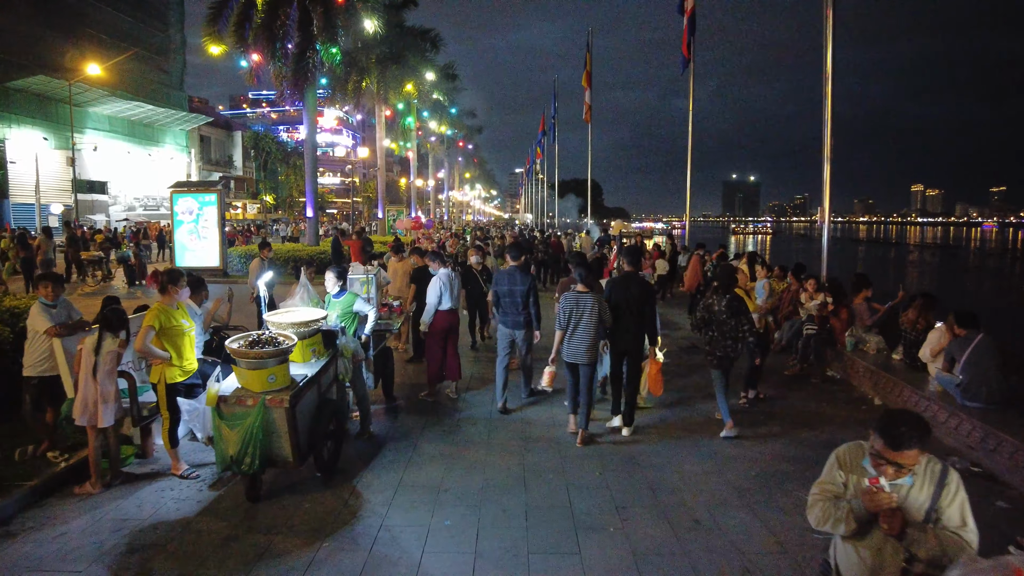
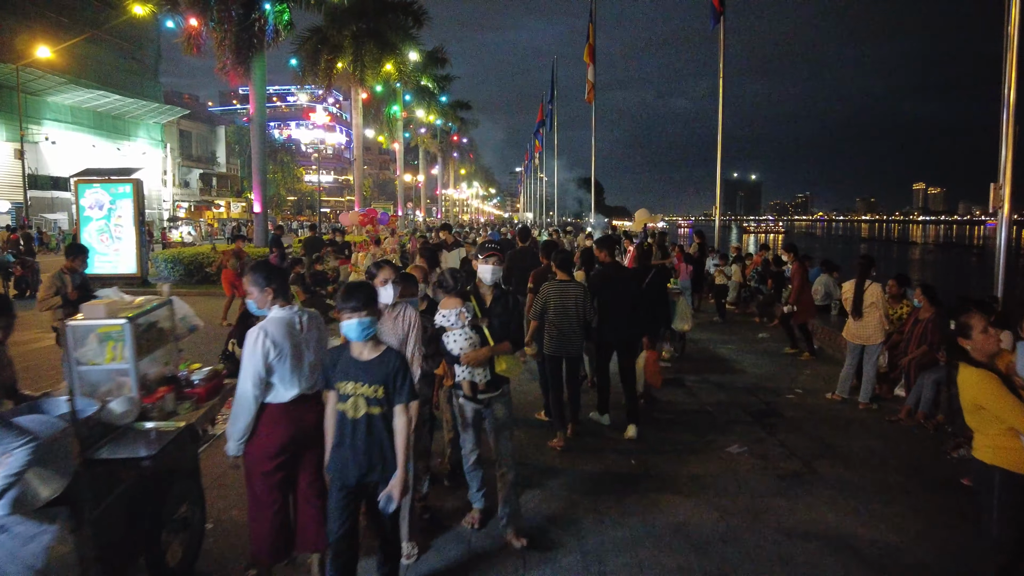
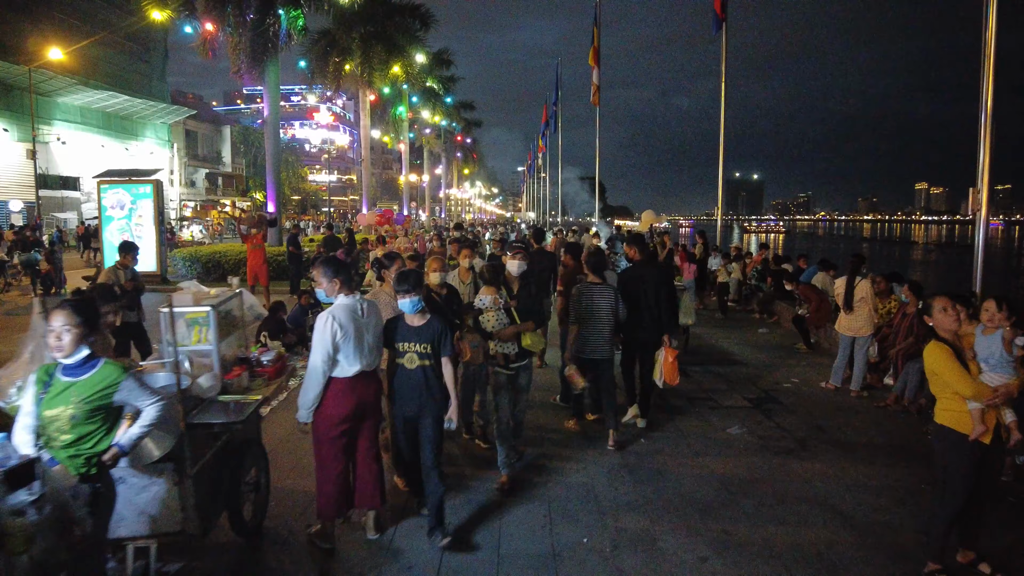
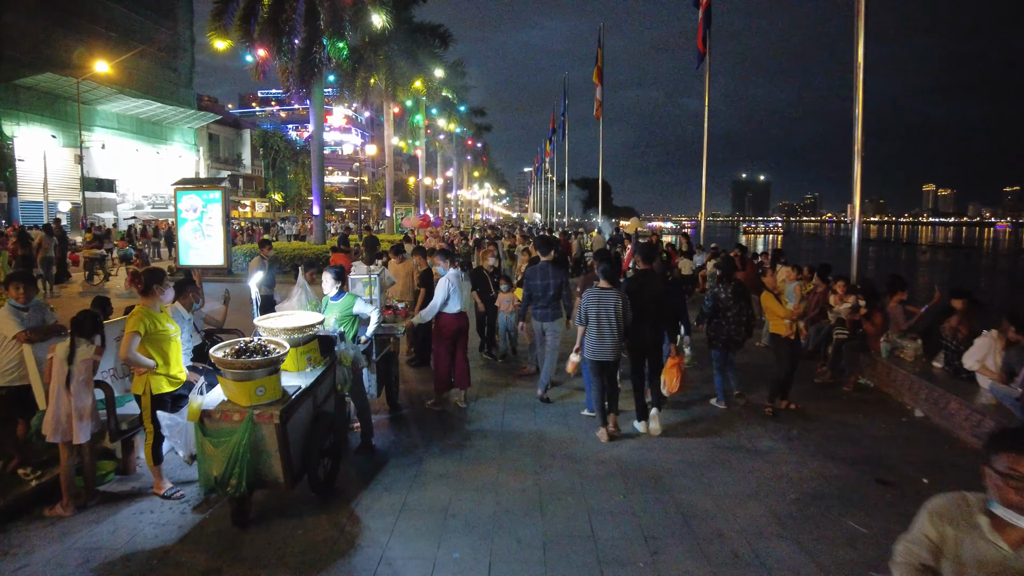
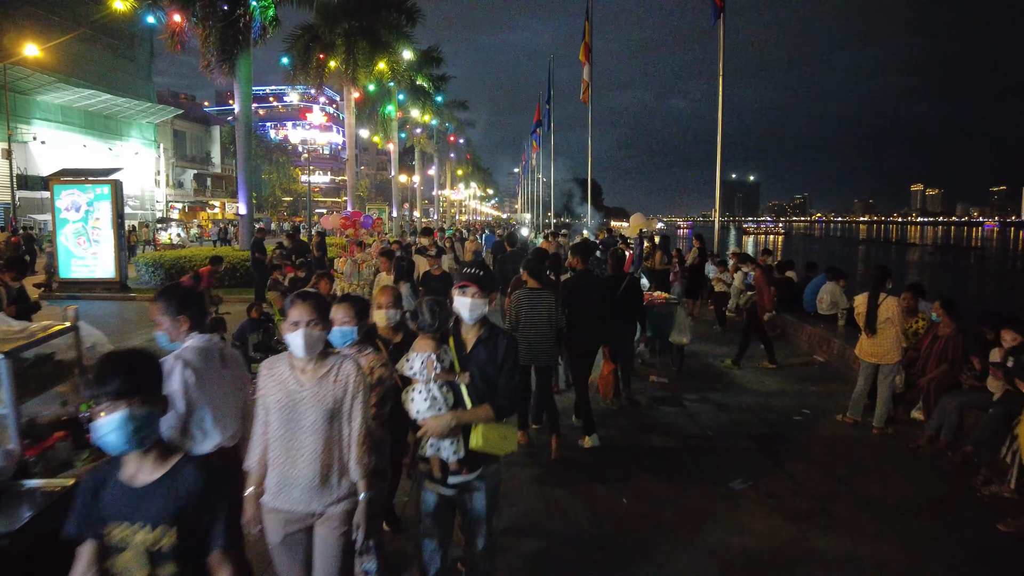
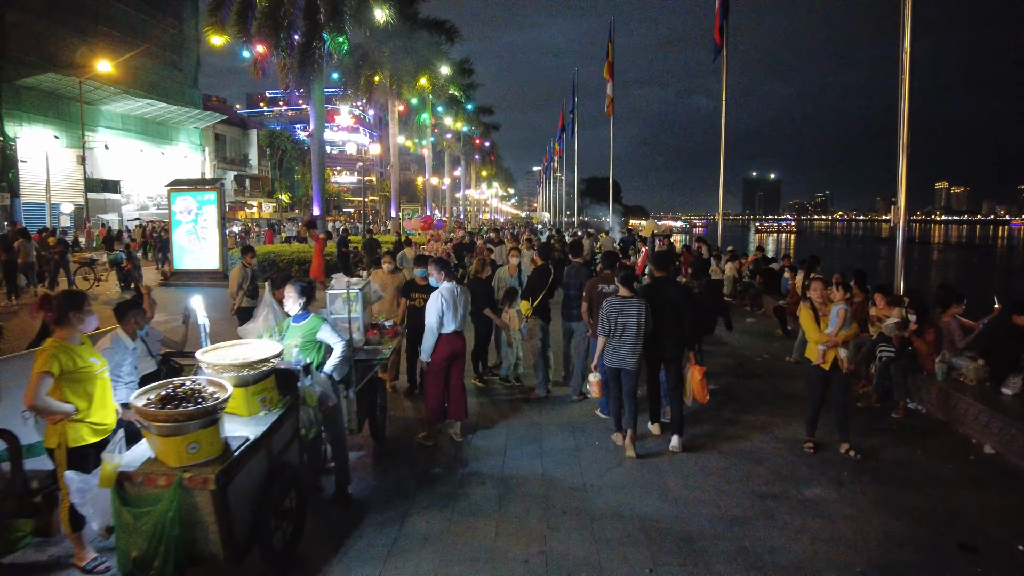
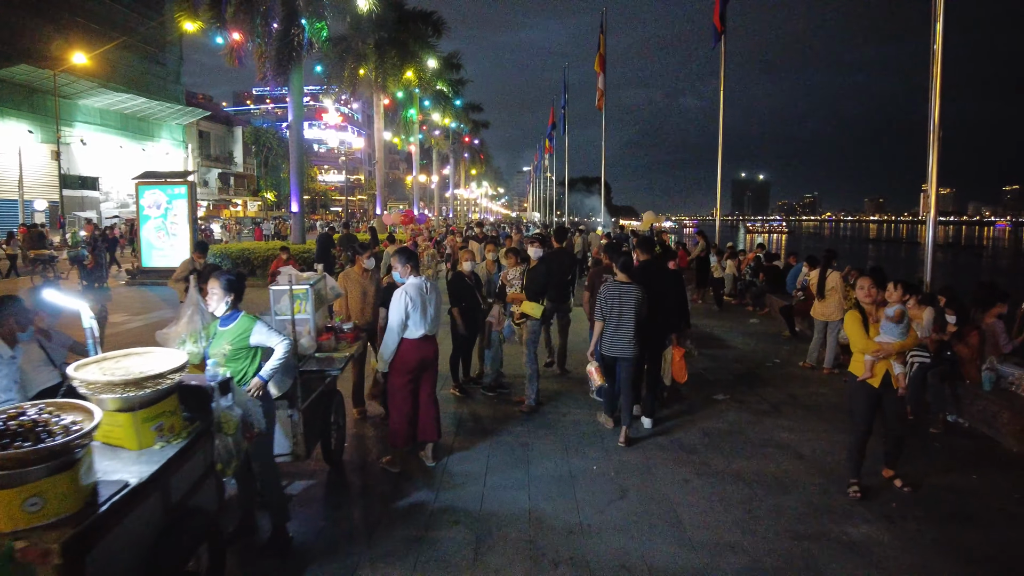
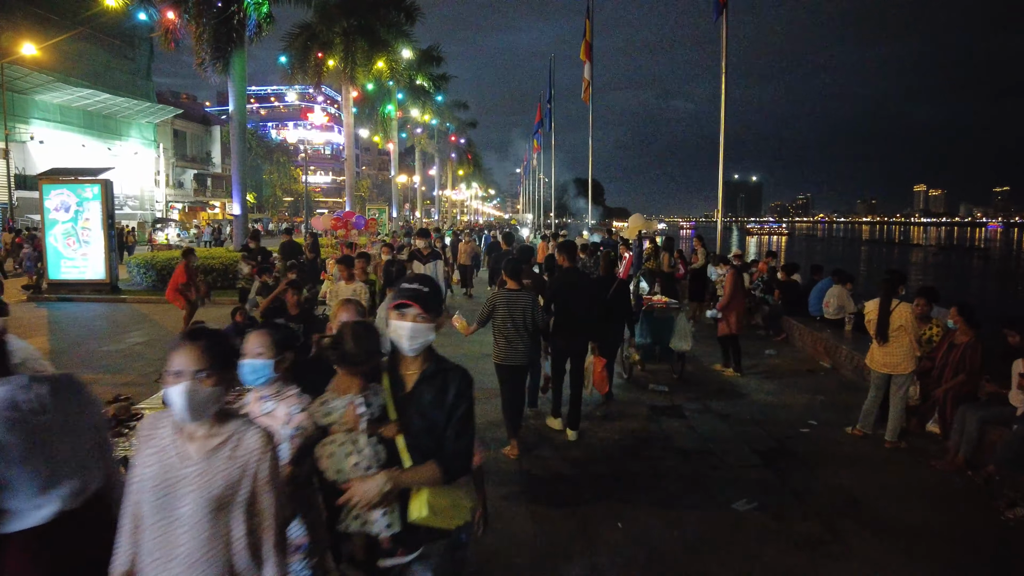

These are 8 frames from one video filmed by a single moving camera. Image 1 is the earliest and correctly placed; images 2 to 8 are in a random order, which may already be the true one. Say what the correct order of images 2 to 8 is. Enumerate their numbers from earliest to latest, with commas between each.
4, 6, 7, 3, 2, 5, 8
